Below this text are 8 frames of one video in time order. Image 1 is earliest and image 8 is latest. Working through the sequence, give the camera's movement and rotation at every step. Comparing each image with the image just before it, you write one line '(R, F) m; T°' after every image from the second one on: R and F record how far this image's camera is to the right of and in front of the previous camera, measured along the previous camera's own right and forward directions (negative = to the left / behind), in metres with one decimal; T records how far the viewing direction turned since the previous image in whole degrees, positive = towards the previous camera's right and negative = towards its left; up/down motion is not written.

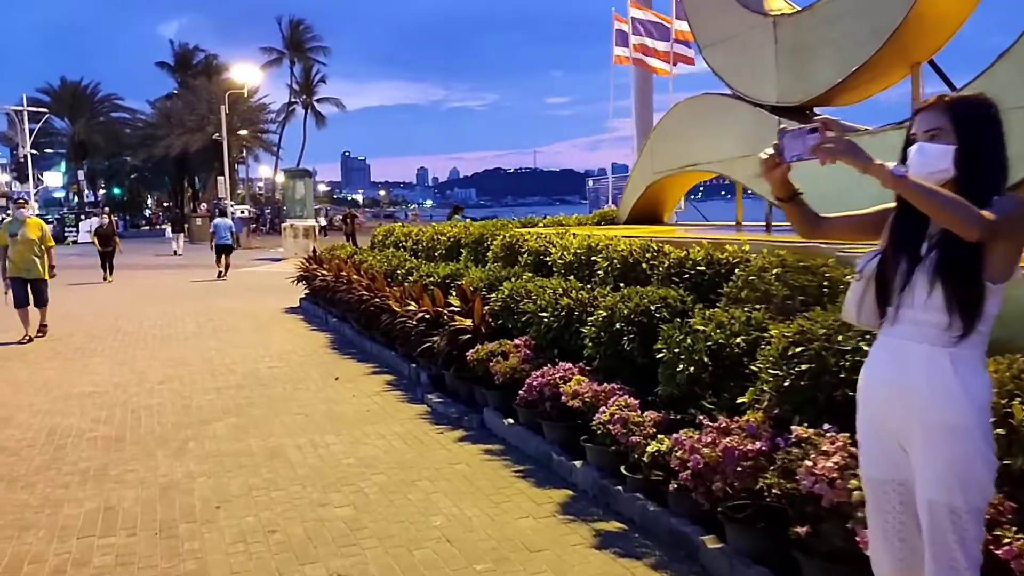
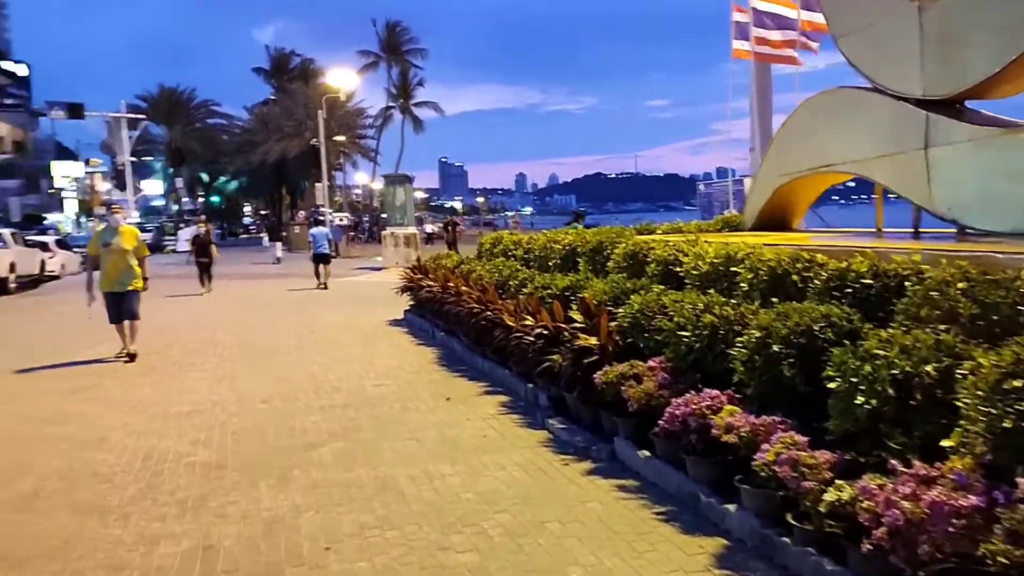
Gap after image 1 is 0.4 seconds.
(-0.4, +0.8) m; -5°
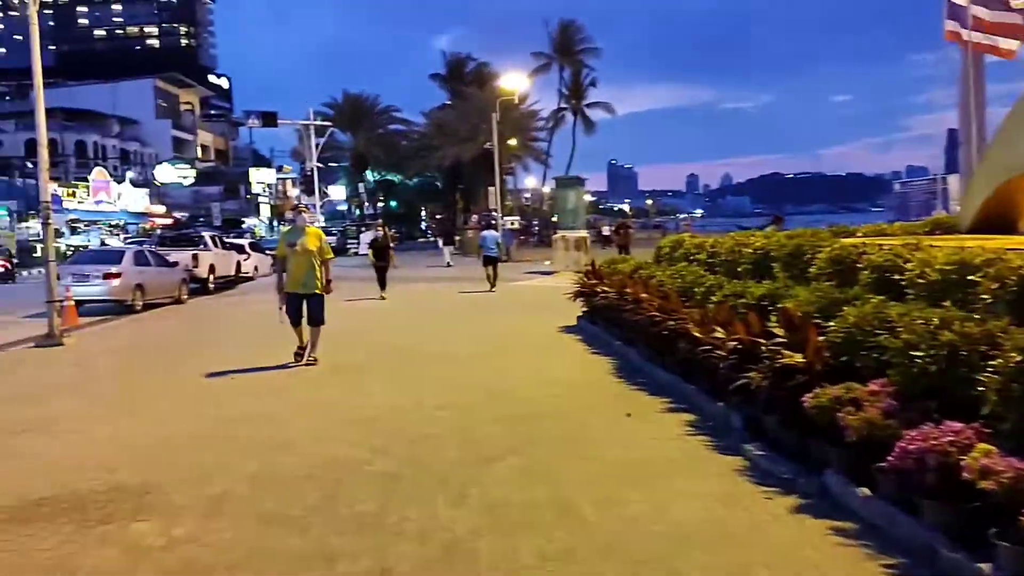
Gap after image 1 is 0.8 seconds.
(-0.2, +0.6) m; -10°
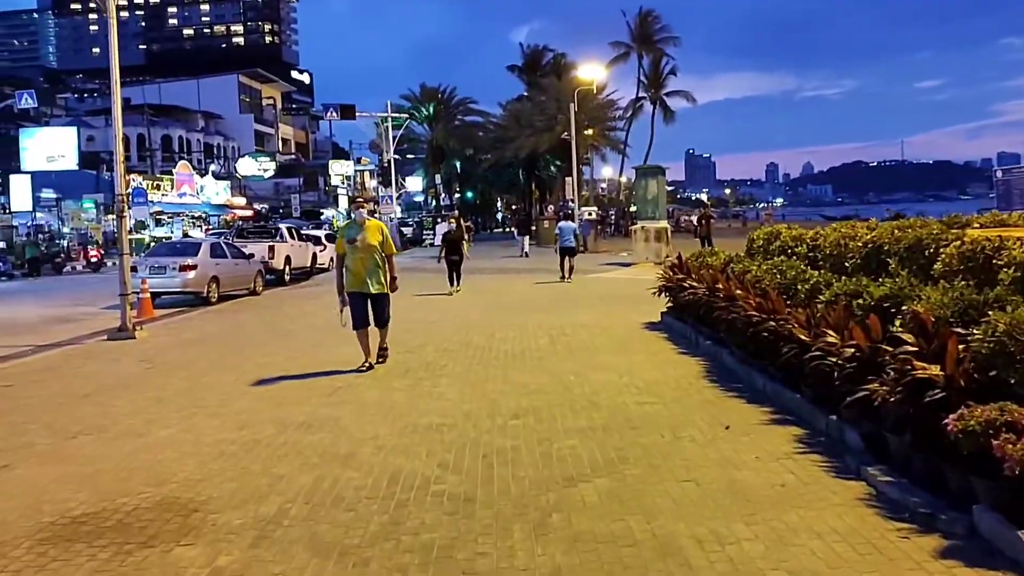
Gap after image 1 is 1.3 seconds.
(-0.1, +0.8) m; -5°
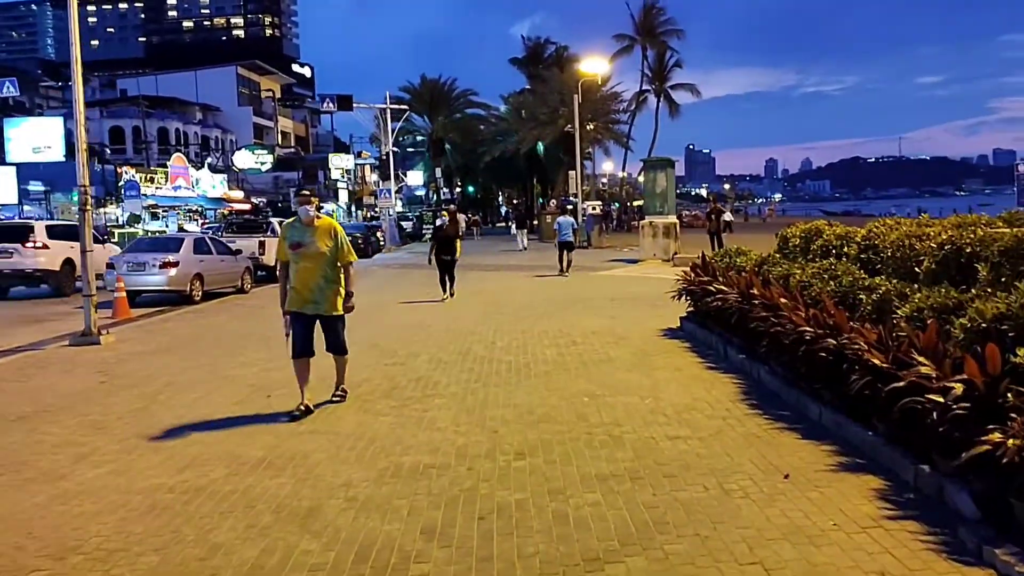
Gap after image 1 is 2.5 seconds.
(0.0, +1.6) m; 0°
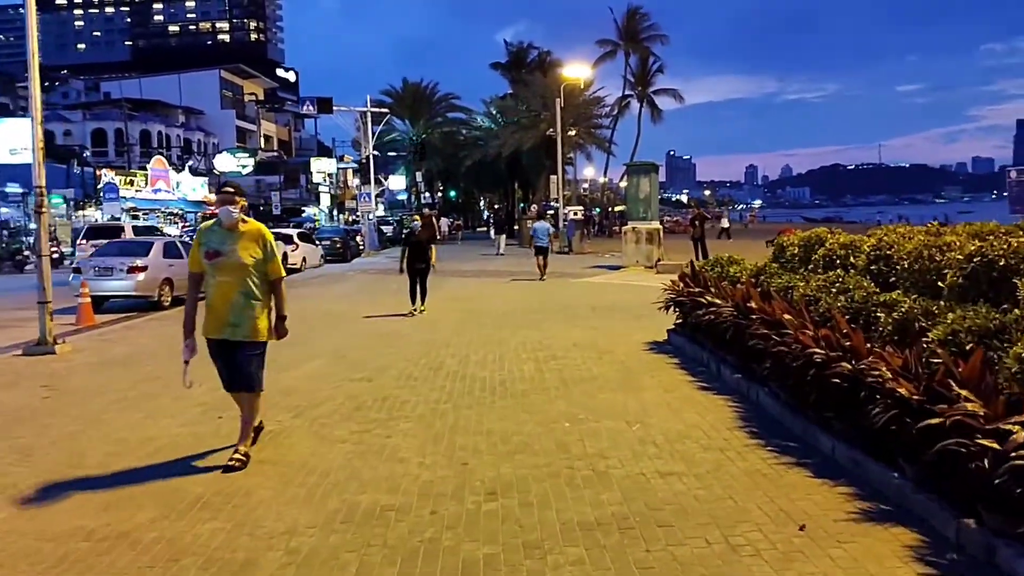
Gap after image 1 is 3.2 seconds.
(+0.1, +0.9) m; +1°
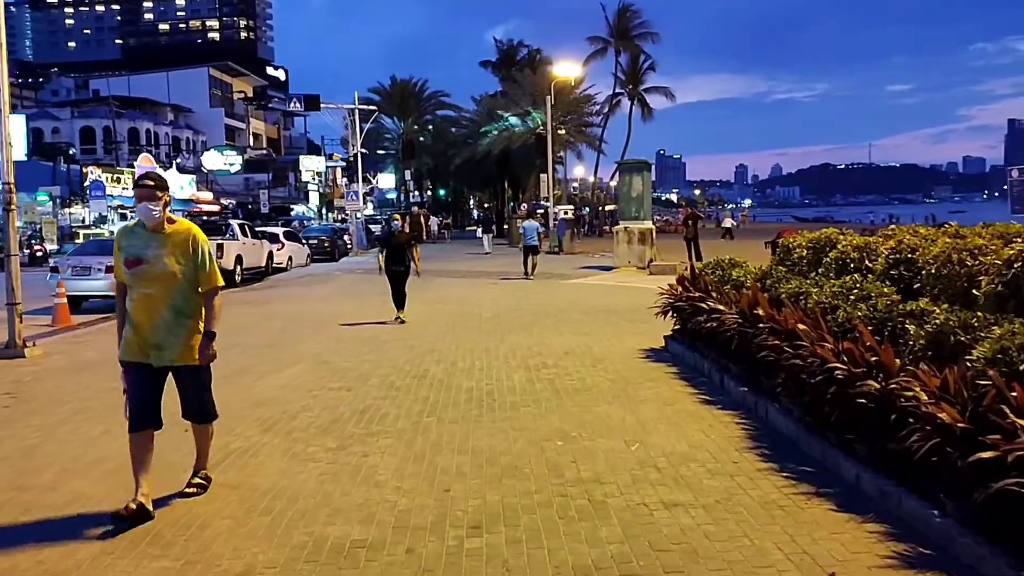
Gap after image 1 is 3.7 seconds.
(0.0, +0.7) m; +1°
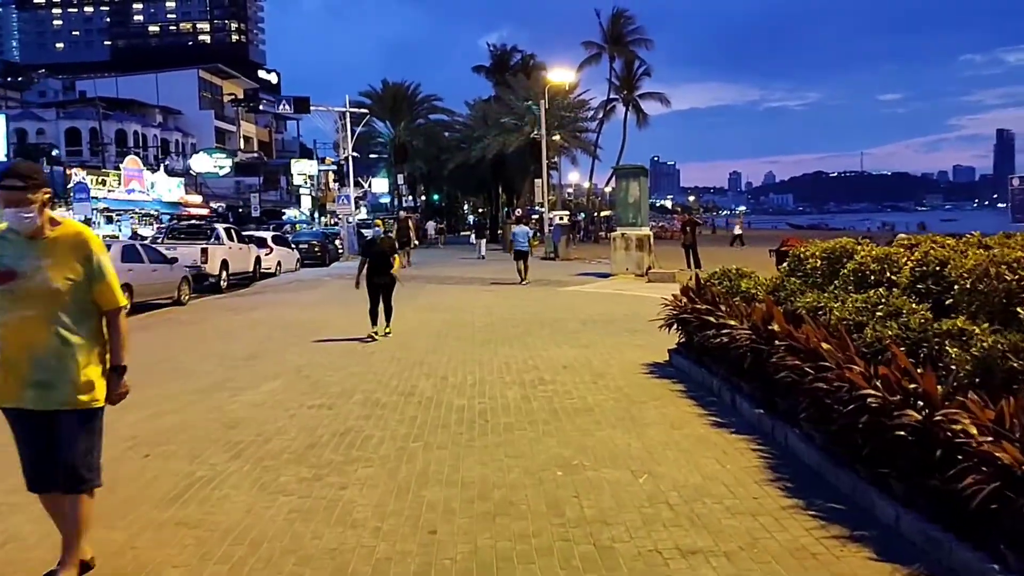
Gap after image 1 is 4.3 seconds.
(0.0, +0.7) m; 0°
